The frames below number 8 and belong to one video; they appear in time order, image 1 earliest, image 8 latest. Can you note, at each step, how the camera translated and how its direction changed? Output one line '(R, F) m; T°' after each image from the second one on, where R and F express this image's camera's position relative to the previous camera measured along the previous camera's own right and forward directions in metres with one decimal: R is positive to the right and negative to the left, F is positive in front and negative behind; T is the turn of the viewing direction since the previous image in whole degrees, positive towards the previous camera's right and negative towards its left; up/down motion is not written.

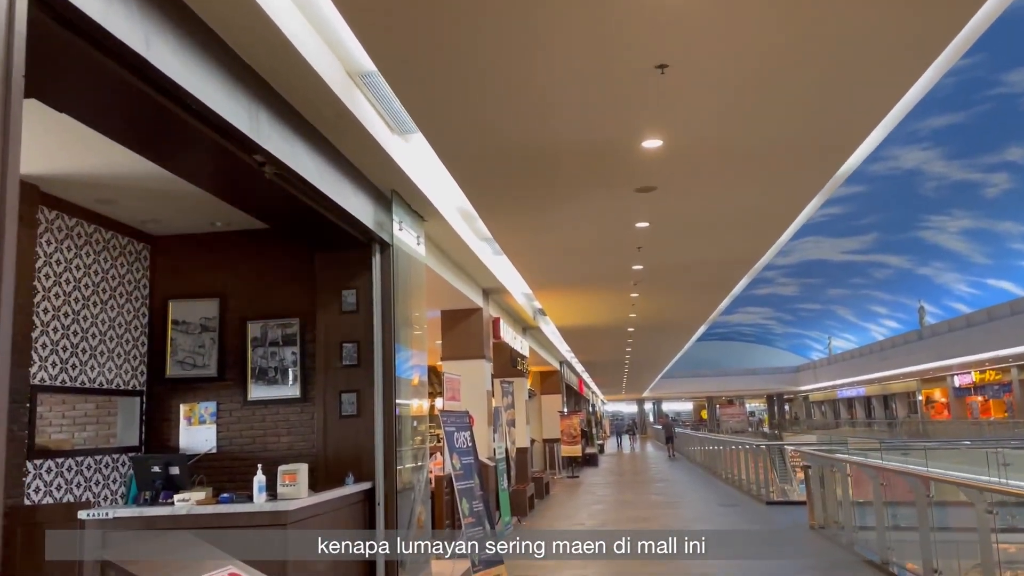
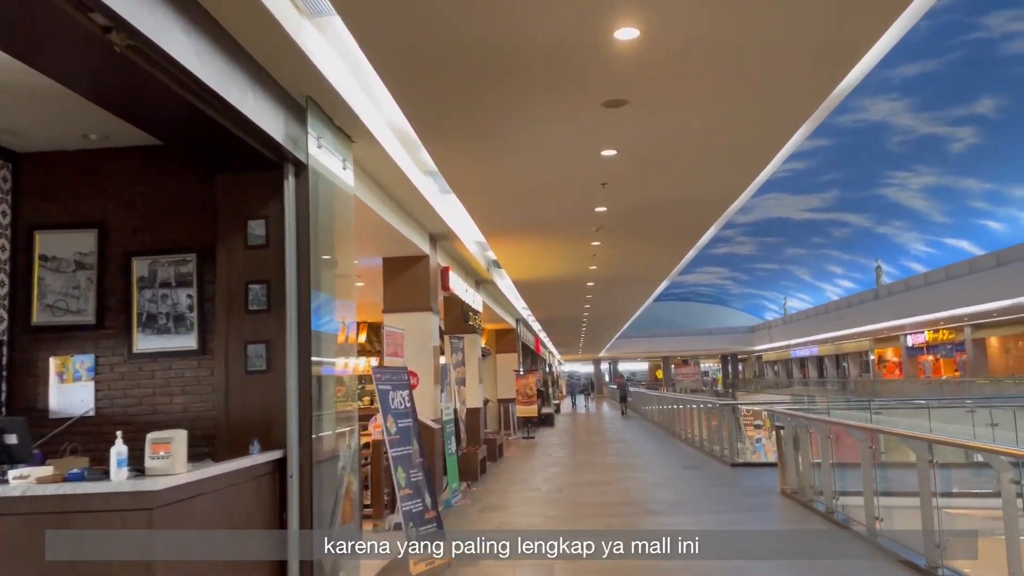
(+0.1, +0.9) m; +3°
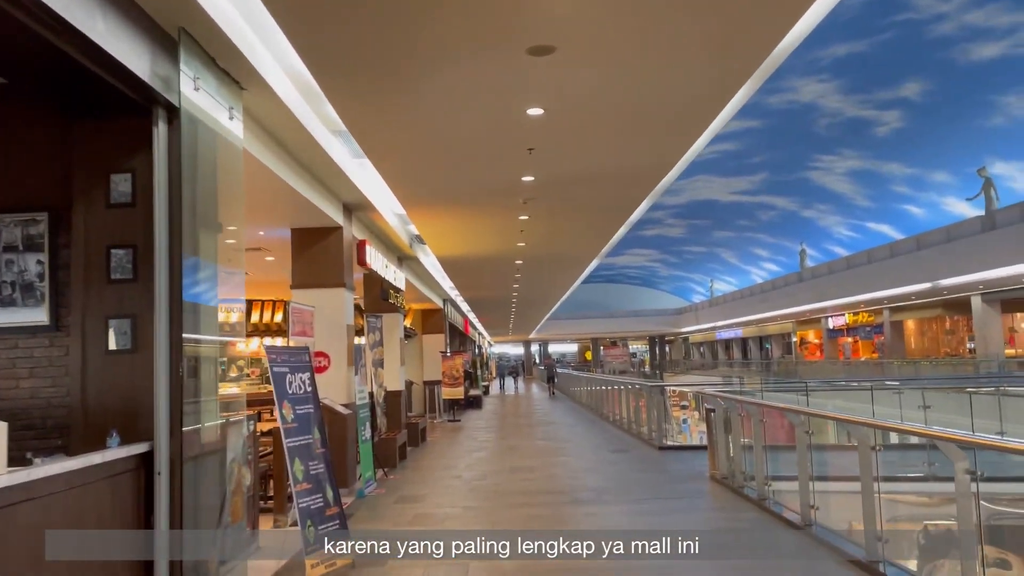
(+0.1, +0.6) m; +5°
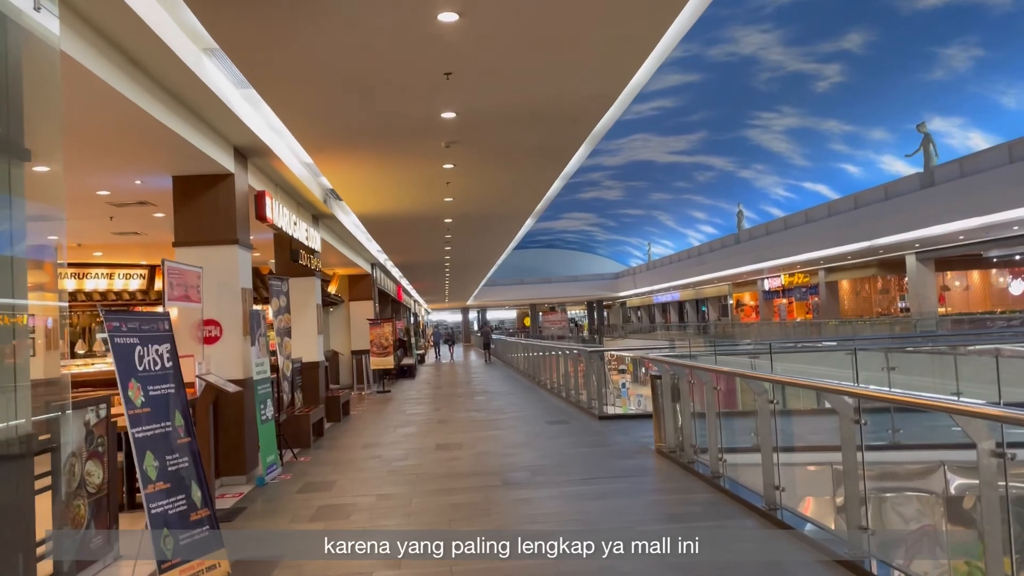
(+0.2, +1.0) m; +4°
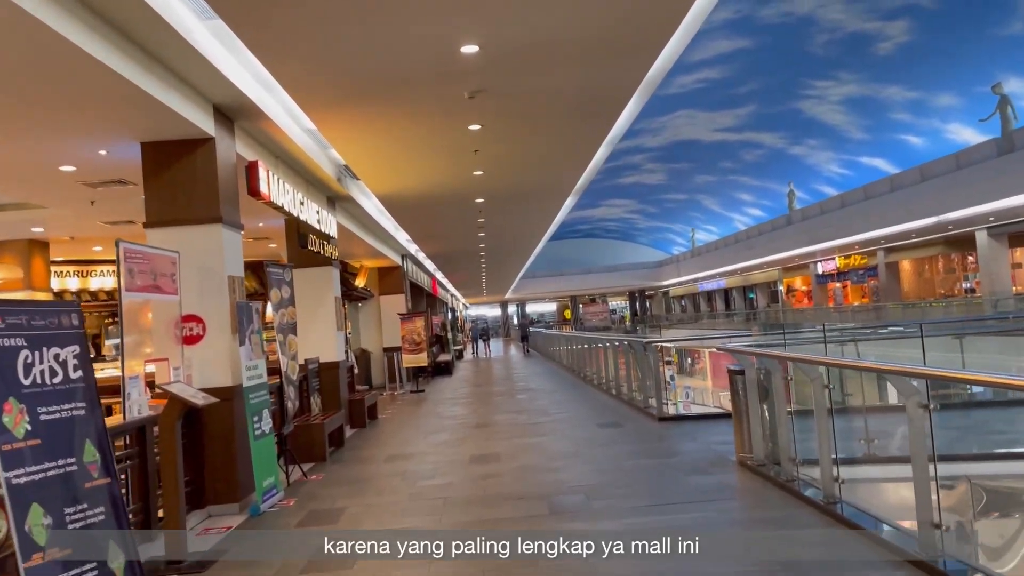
(0.0, +1.3) m; -3°
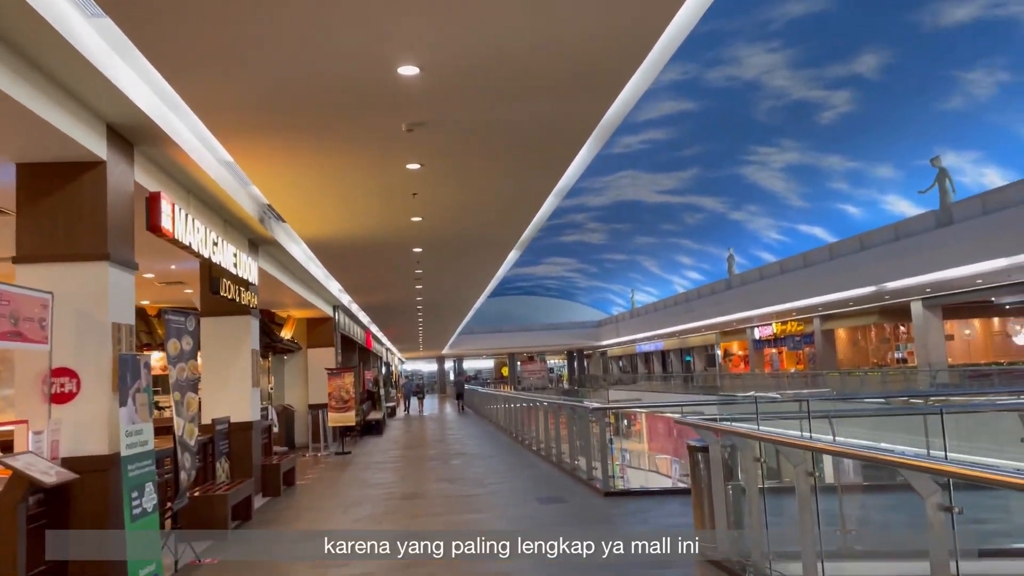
(0.0, +0.7) m; +4°
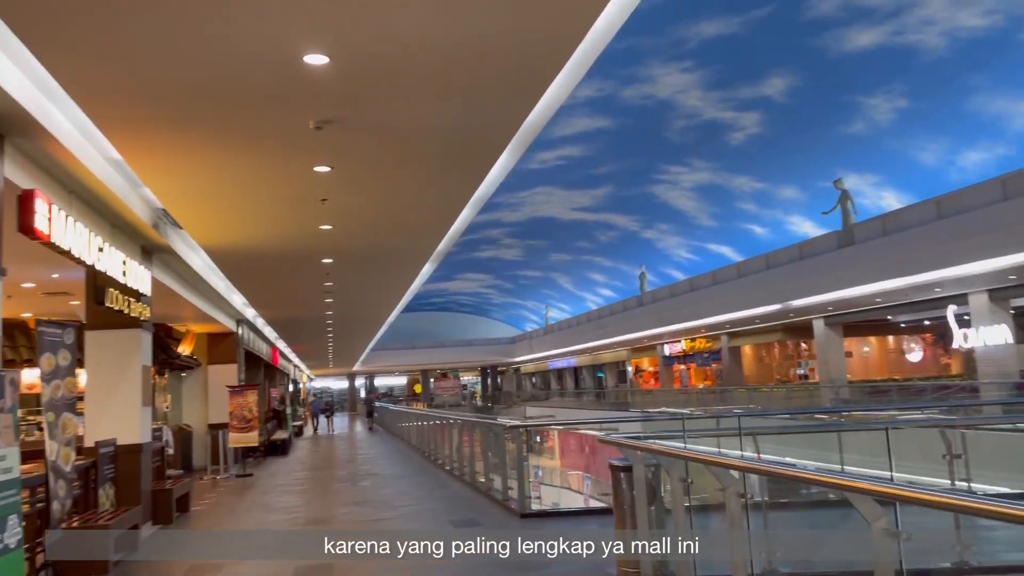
(0.0, +0.3) m; +6°
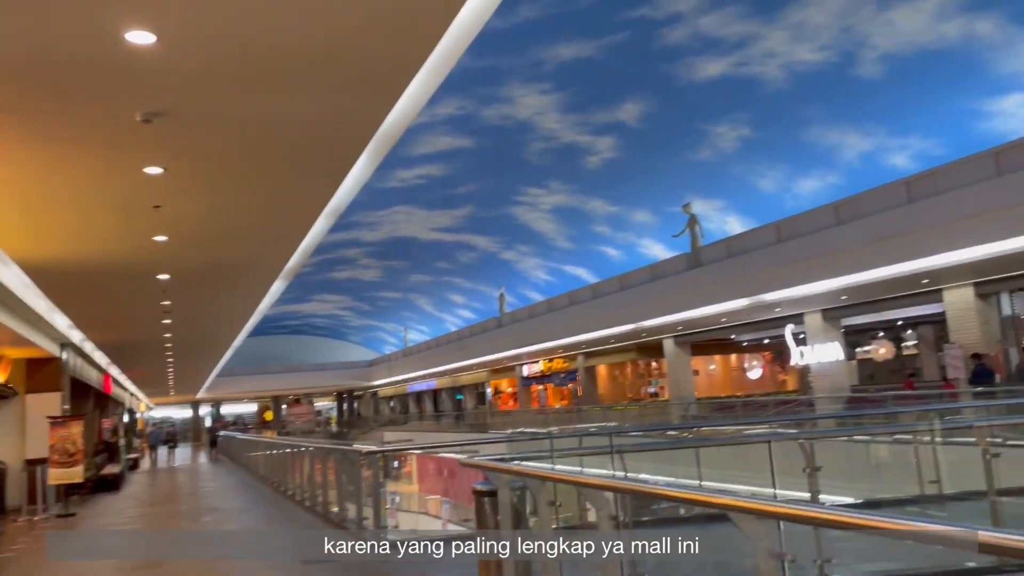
(0.0, +0.3) m; +10°
